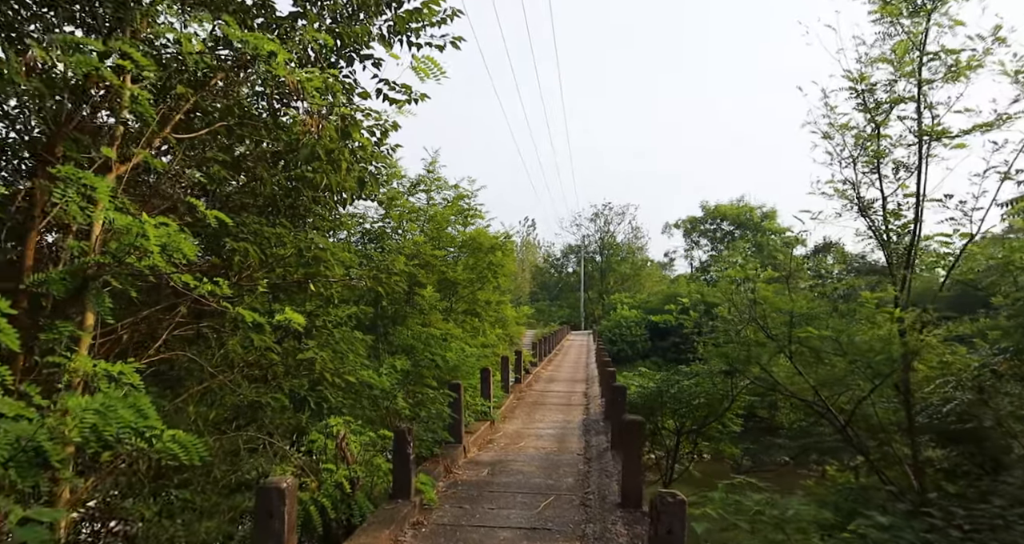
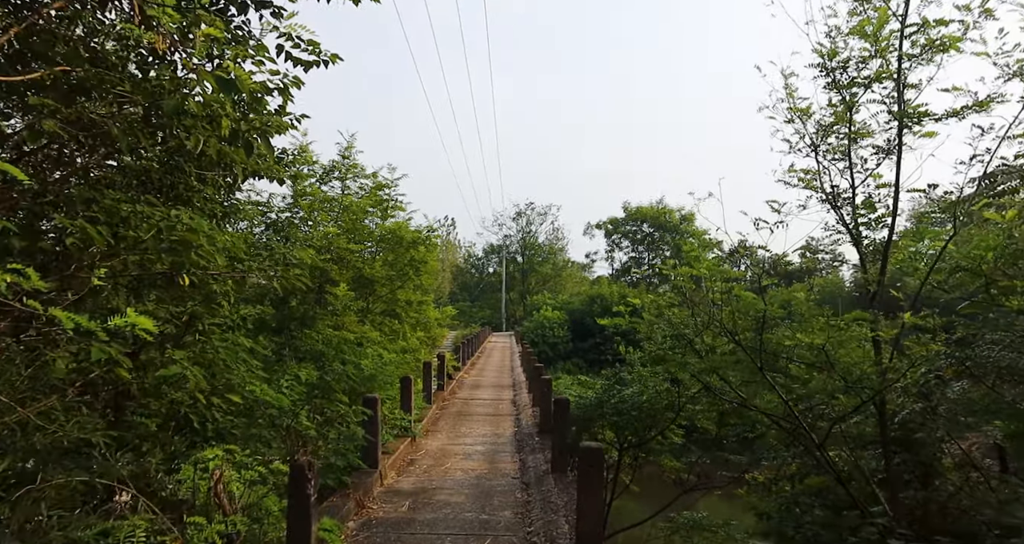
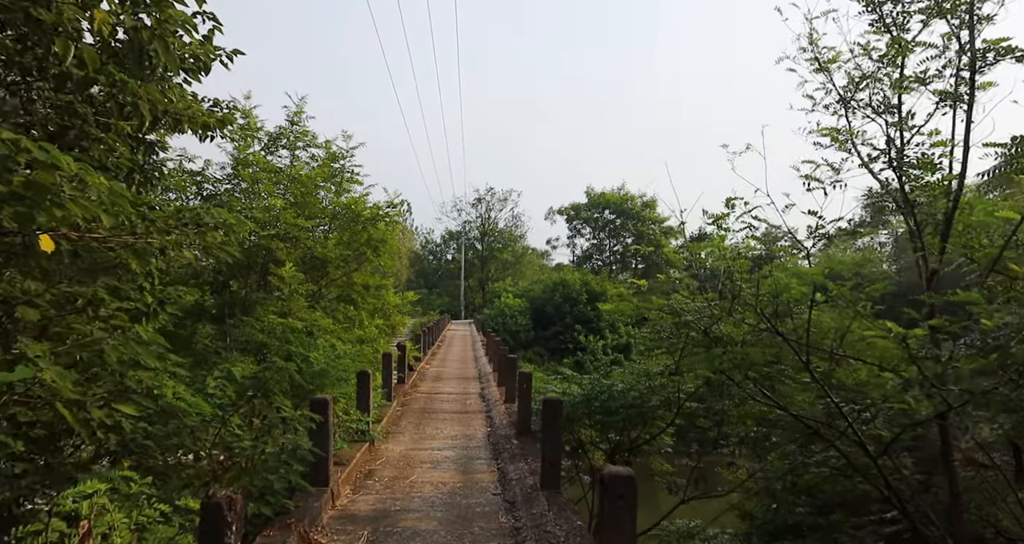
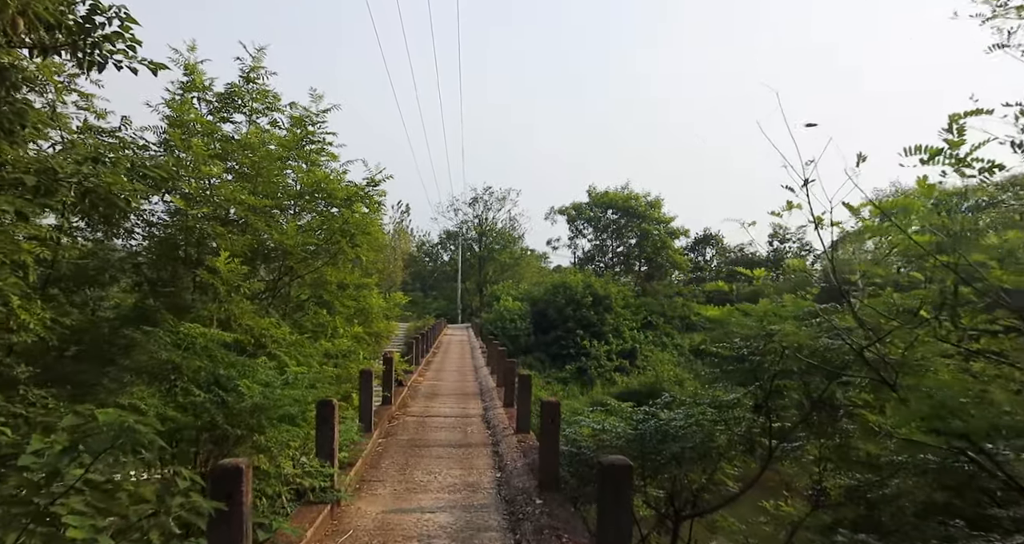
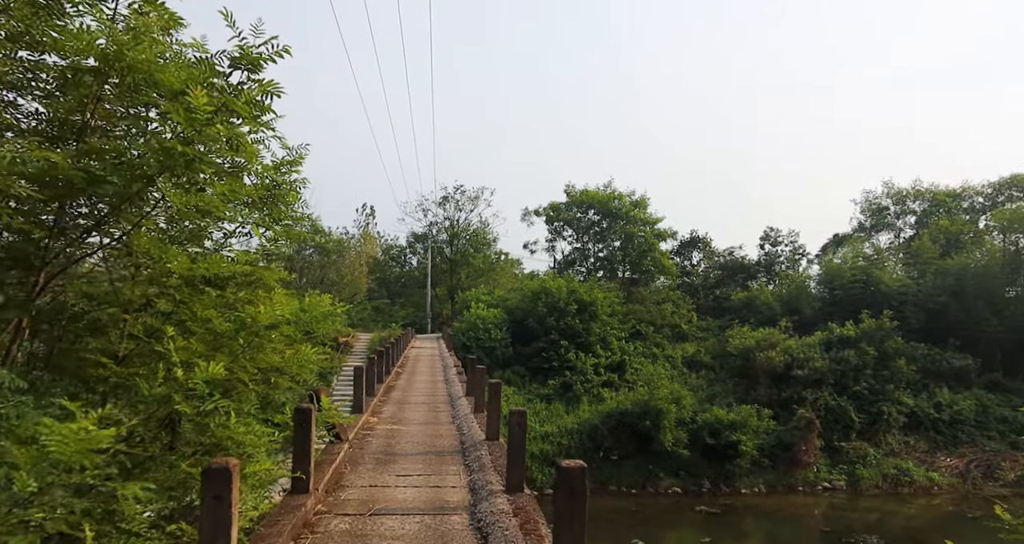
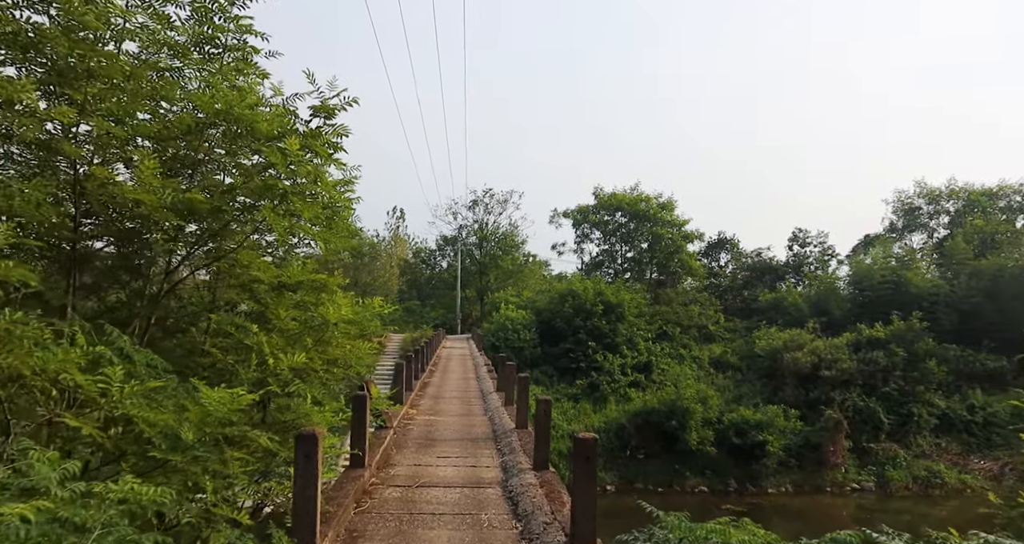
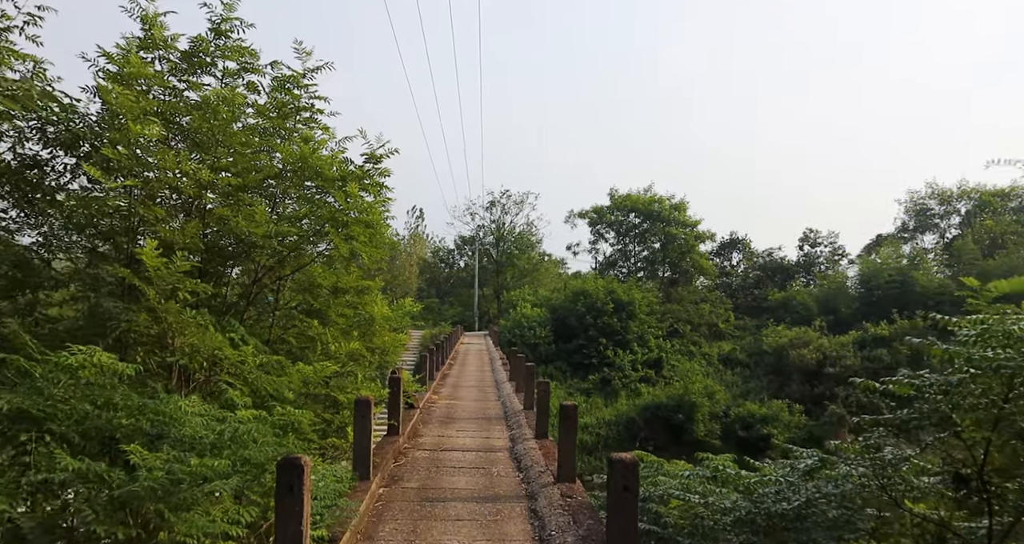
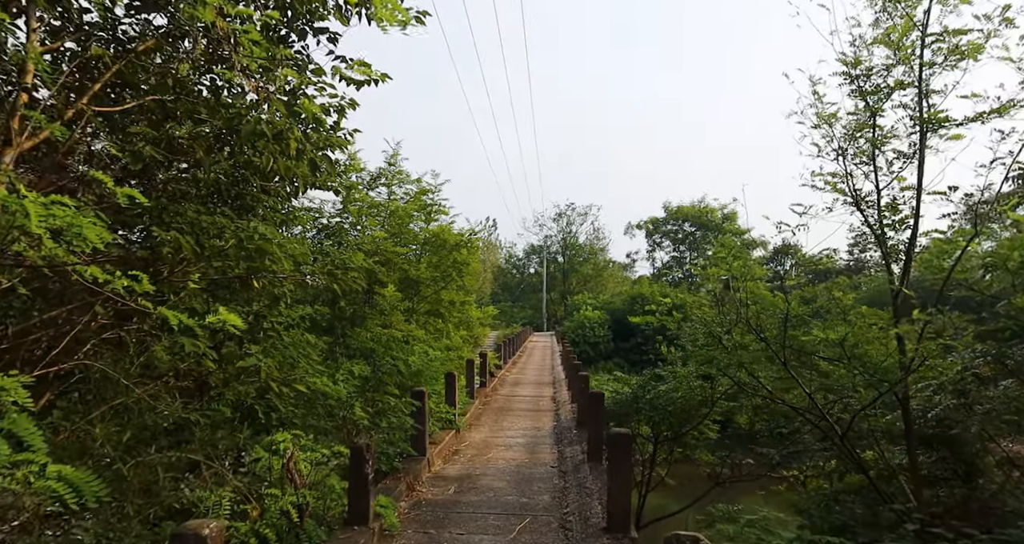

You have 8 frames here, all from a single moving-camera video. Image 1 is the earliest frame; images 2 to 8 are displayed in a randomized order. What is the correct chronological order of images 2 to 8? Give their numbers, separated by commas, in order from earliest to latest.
8, 2, 3, 4, 7, 6, 5
